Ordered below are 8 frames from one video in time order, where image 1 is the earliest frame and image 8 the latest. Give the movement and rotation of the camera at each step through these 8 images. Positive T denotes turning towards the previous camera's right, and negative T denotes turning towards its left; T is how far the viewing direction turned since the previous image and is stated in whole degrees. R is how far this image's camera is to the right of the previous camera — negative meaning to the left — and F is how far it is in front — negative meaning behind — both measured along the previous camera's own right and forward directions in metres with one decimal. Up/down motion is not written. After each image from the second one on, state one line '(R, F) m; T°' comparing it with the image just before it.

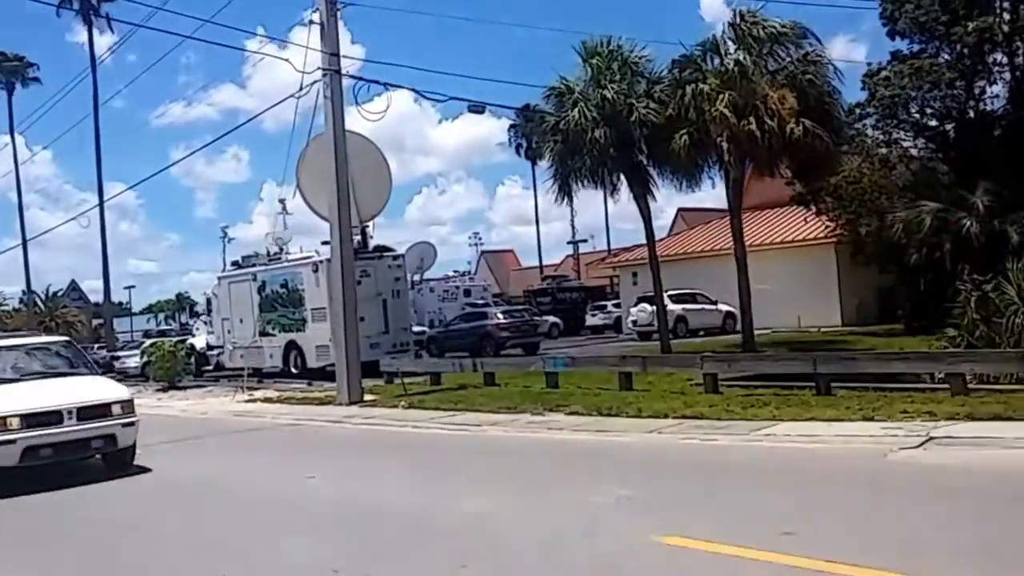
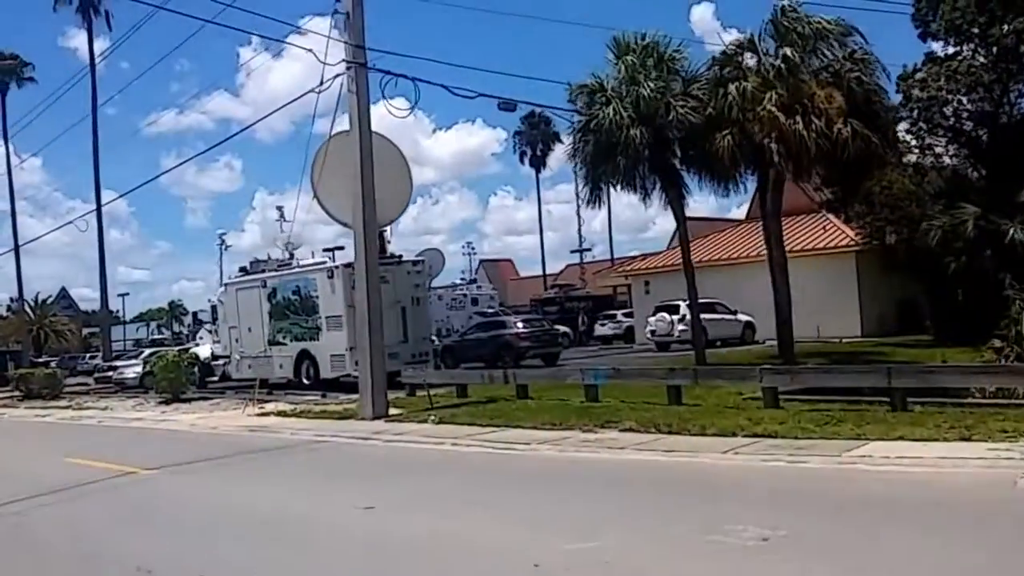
(-0.9, +1.2) m; +1°
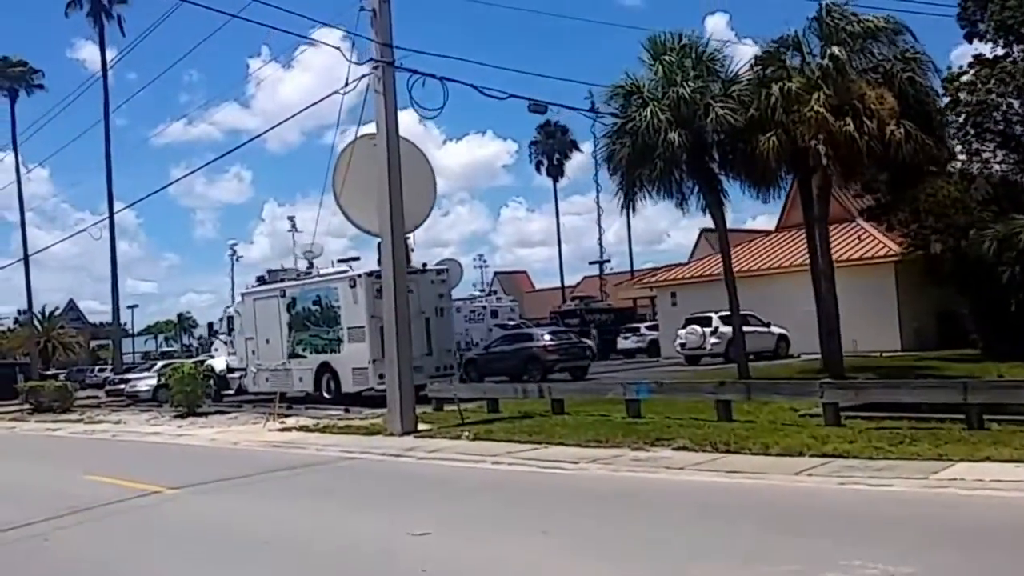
(-0.5, +1.1) m; 0°
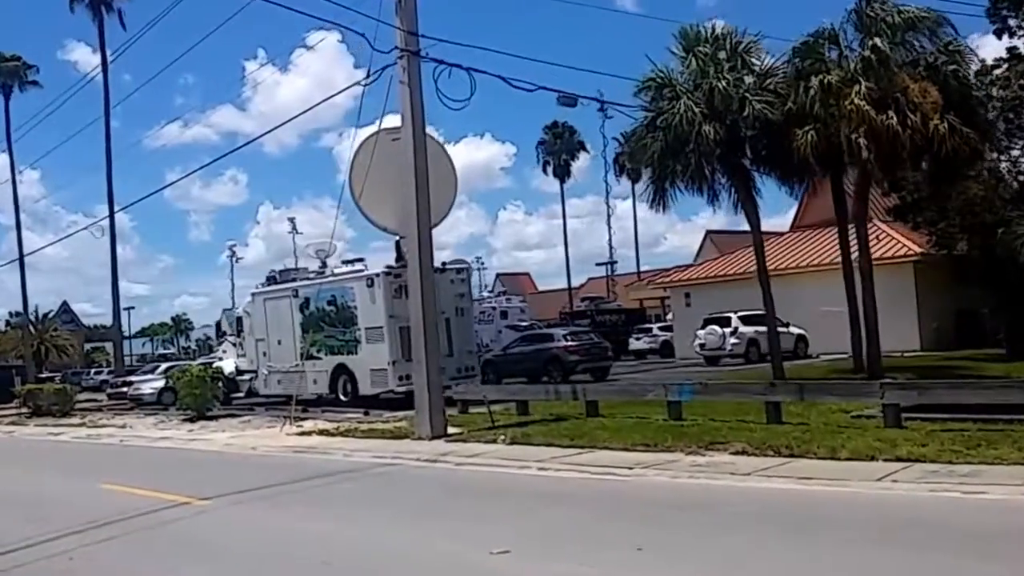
(-0.7, +0.8) m; 0°
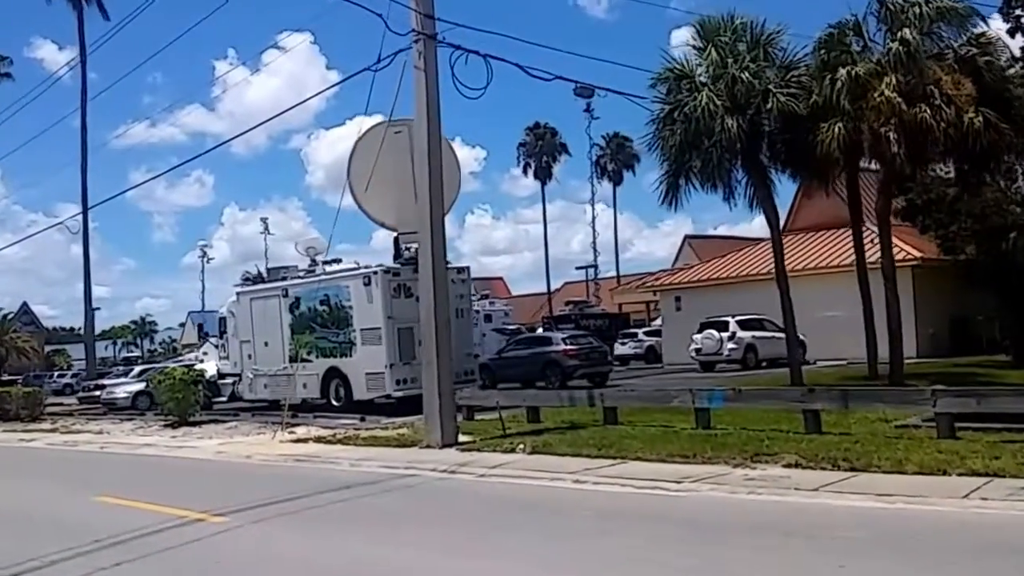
(-0.9, +1.1) m; +2°
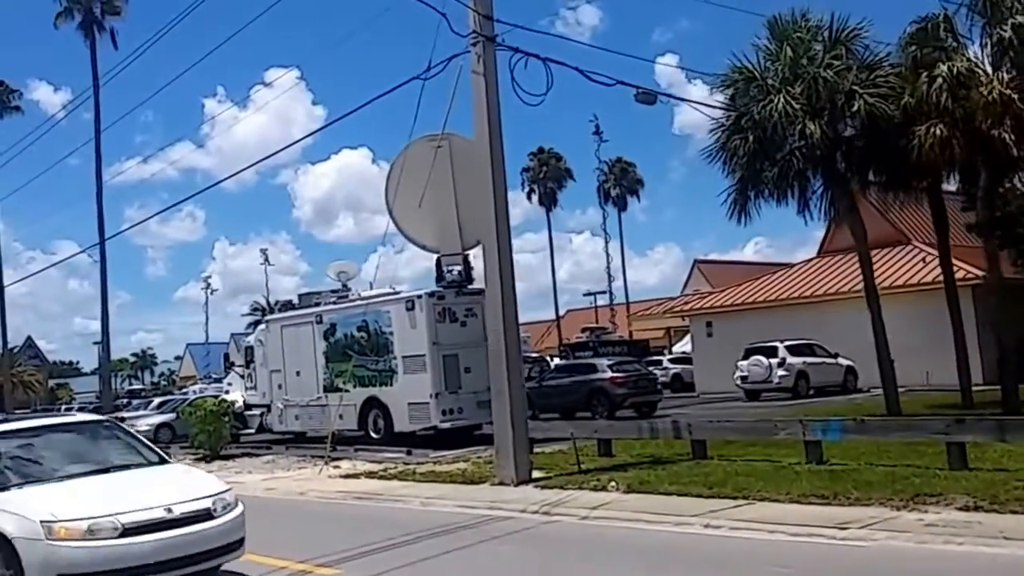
(-1.5, +2.0) m; +1°
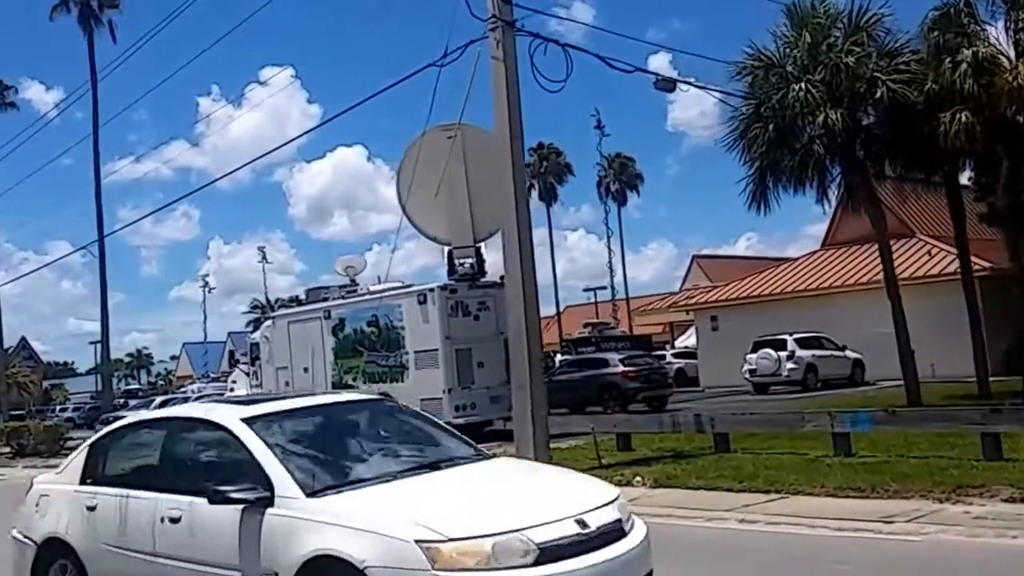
(-0.4, +0.3) m; 0°
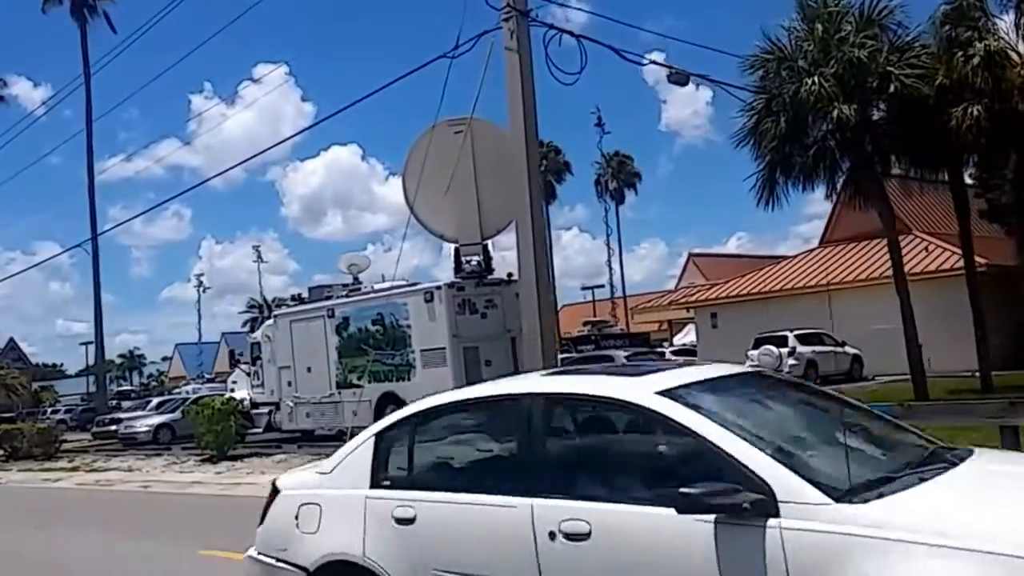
(-0.3, +0.1) m; 0°
